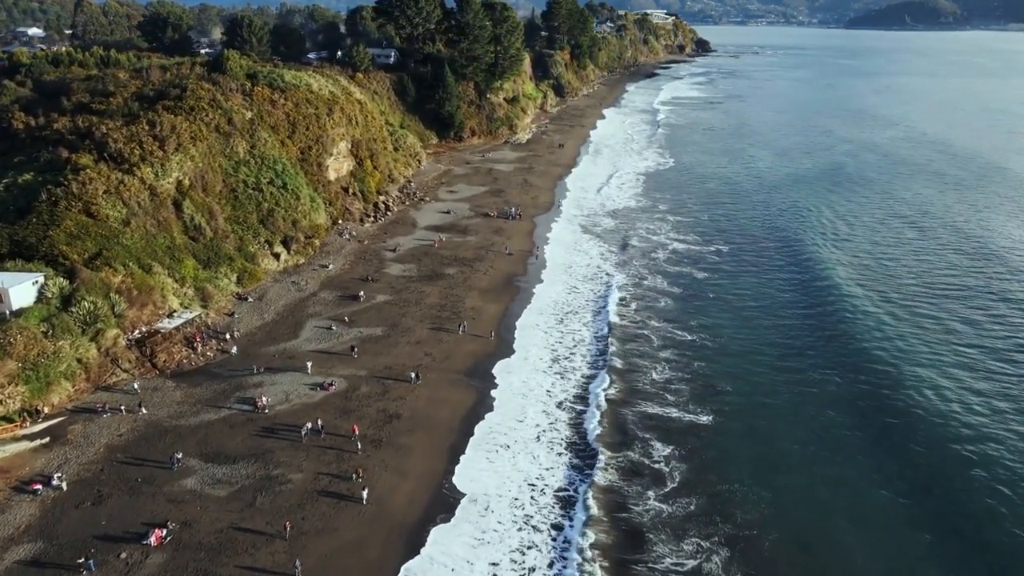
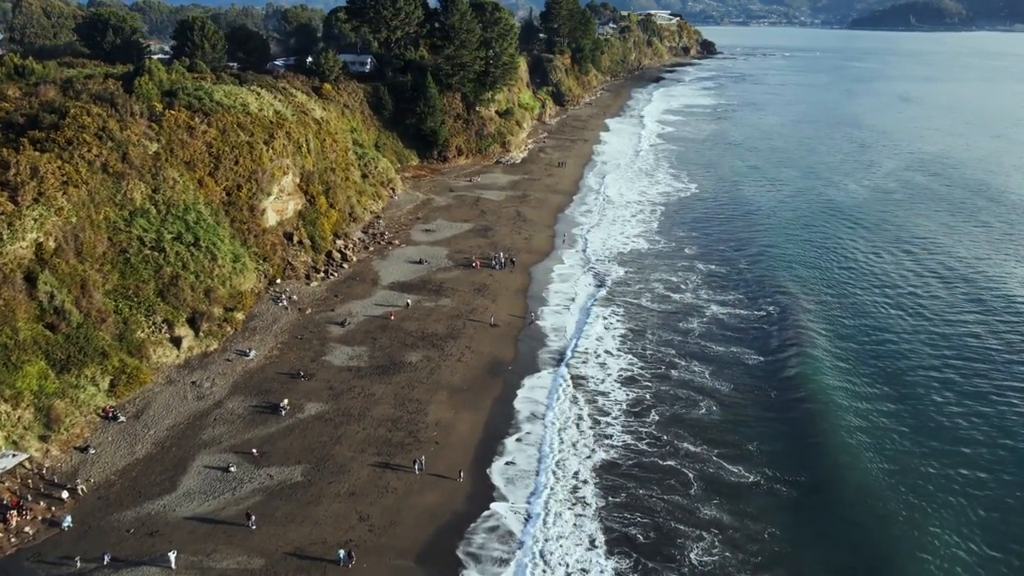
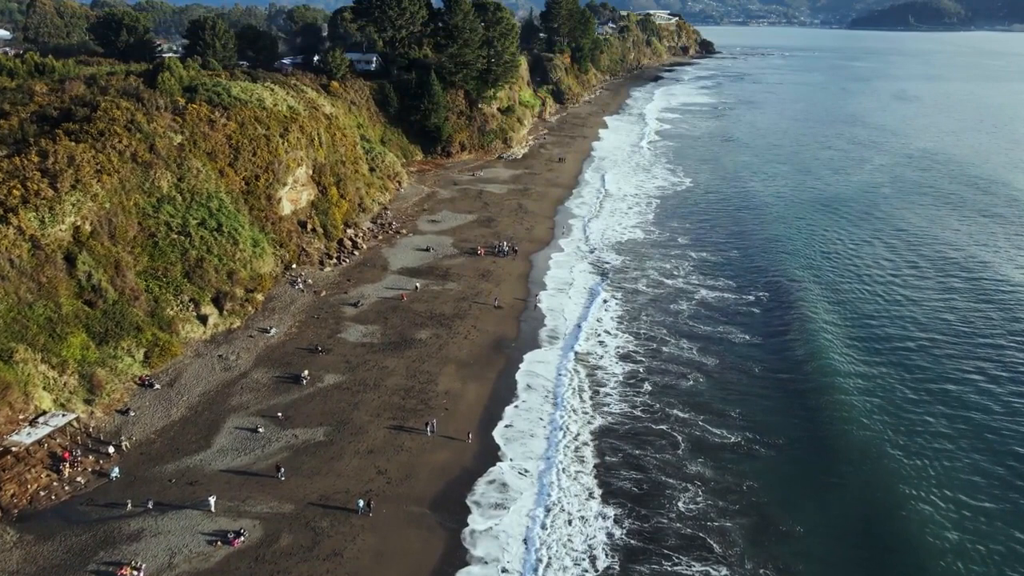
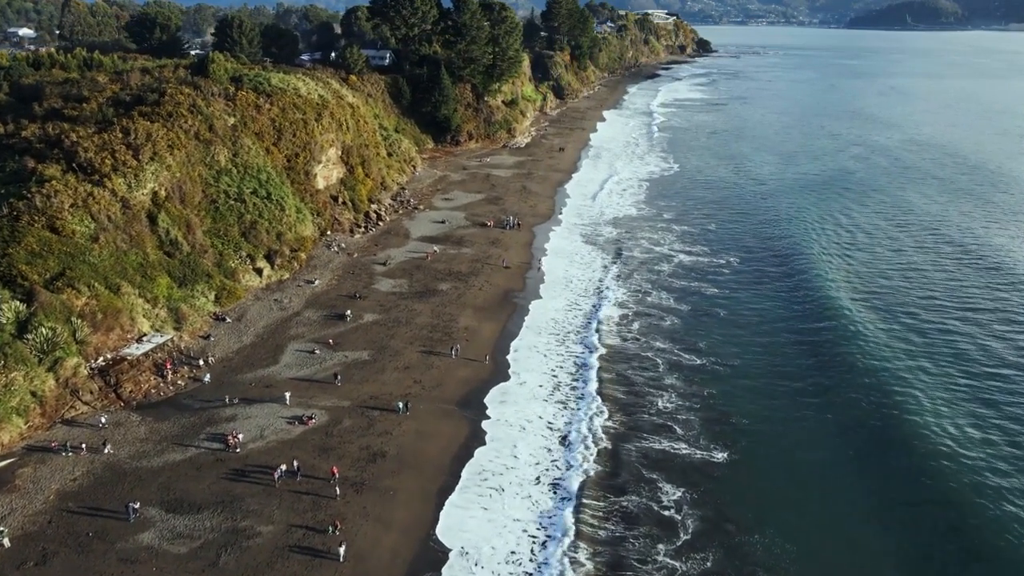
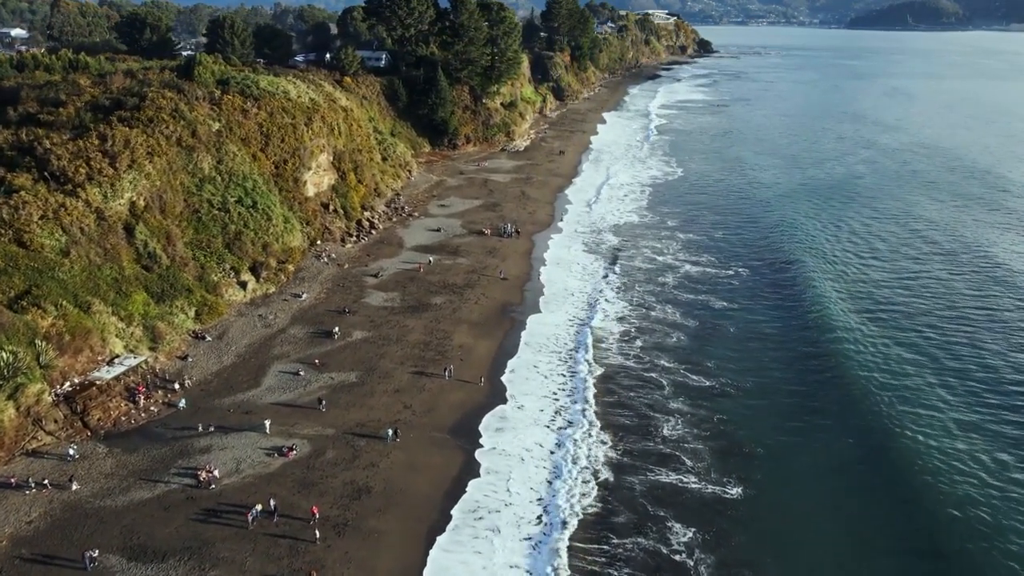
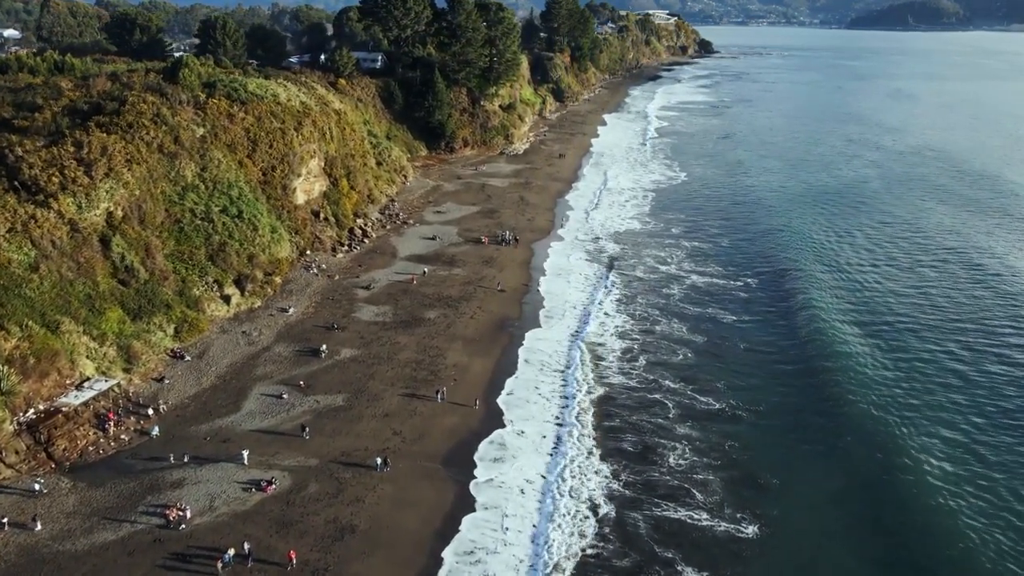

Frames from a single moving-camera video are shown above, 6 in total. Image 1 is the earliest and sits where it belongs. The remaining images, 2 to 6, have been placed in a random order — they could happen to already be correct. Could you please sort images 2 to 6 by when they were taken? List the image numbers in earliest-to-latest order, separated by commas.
4, 5, 6, 3, 2
